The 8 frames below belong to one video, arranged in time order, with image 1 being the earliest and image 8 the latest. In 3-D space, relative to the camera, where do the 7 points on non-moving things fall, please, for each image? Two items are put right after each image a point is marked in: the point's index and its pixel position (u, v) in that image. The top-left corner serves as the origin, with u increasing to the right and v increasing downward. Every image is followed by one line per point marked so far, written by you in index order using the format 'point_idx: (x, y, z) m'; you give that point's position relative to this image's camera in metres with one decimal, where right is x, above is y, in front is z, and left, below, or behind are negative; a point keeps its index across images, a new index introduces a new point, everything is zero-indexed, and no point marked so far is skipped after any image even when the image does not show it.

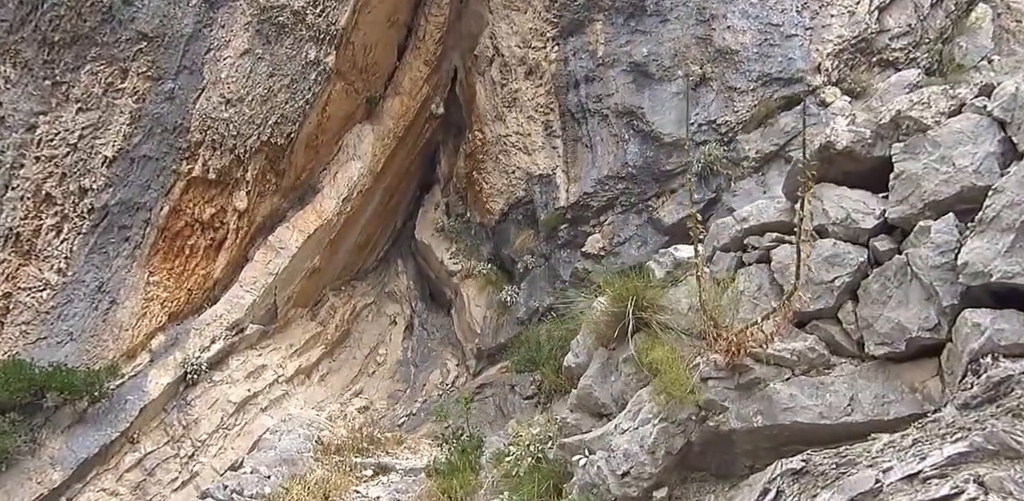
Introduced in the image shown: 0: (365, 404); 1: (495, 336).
0: (-1.3, -1.3, +5.9) m
1: (-0.2, -0.7, +5.9) m
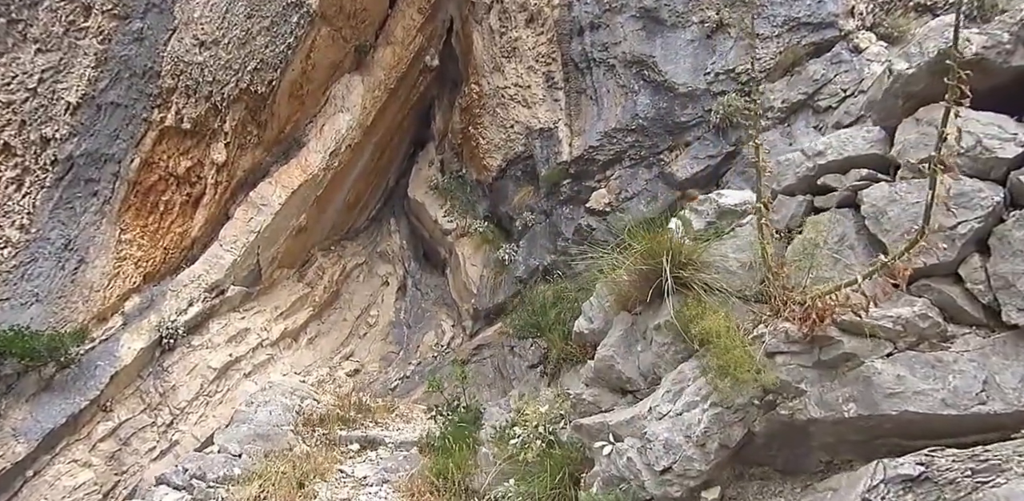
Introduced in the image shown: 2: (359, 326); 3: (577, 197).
0: (-1.3, -1.0, +5.6) m
1: (-0.2, -0.4, +5.5) m
2: (-1.3, -0.7, +6.0) m
3: (+0.5, +0.4, +5.3) m
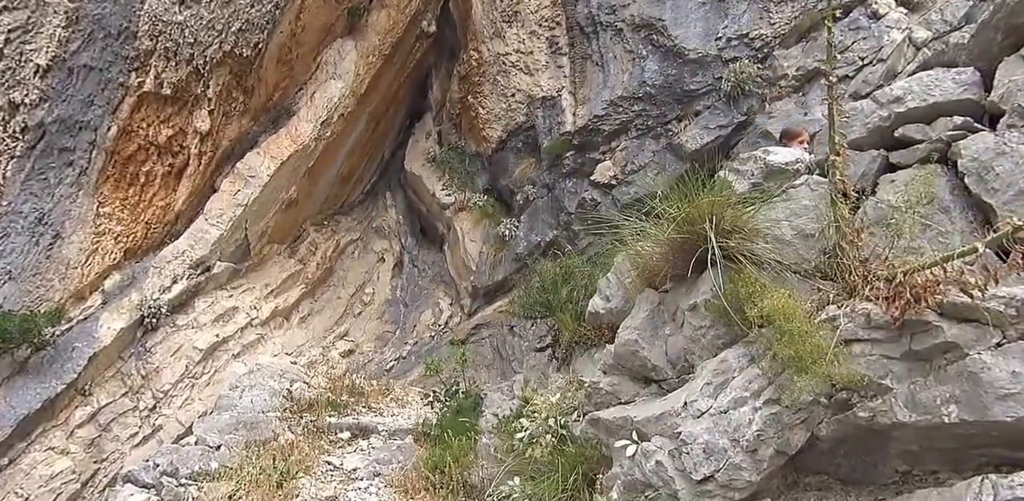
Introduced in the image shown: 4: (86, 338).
0: (-1.3, -0.8, +5.4) m
1: (-0.2, -0.2, +5.3) m
2: (-1.3, -0.4, +5.7) m
3: (+0.5, +0.6, +5.0) m
4: (-2.6, -0.5, +4.2) m
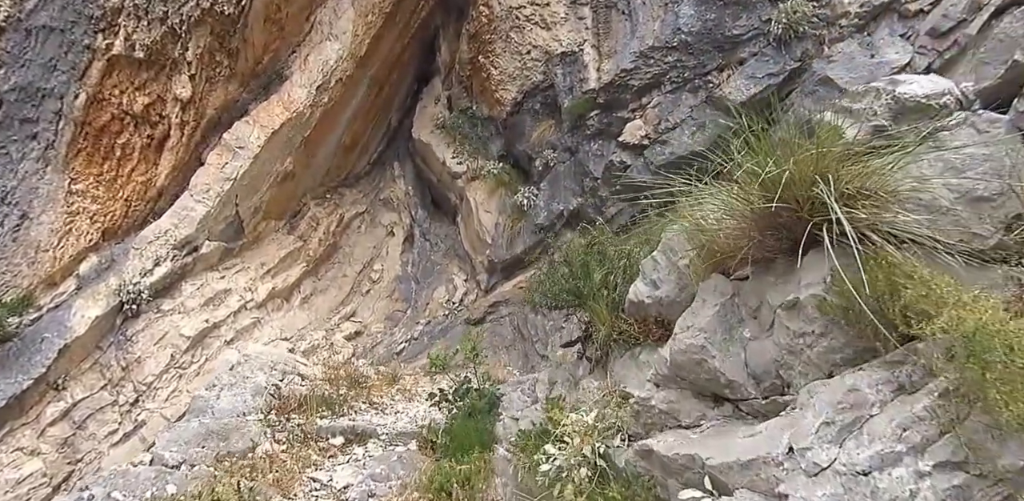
0: (-1.1, -0.6, +4.9) m
1: (0.0, 0.0, +4.8) m
2: (-1.2, -0.2, +5.3) m
3: (+0.6, +0.8, +4.5) m
4: (-2.5, -0.4, +3.8) m
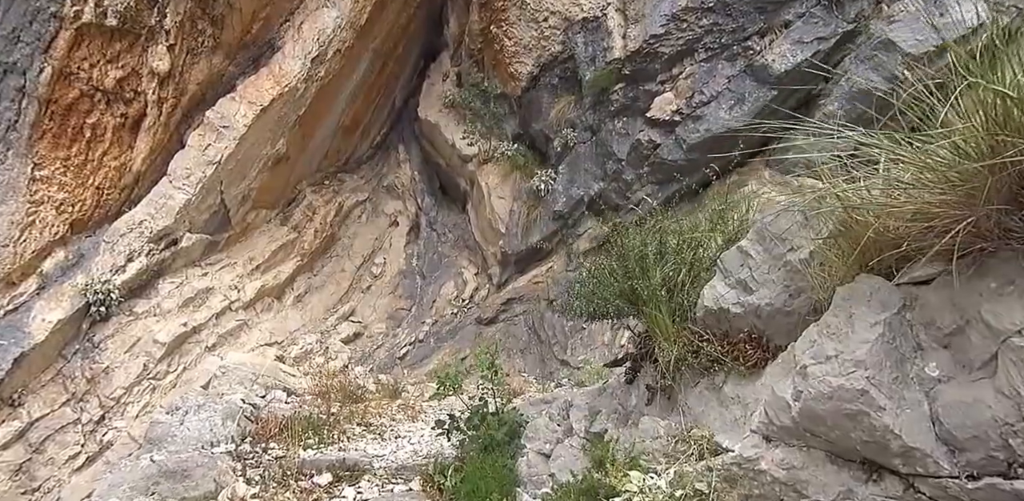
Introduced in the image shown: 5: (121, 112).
0: (-1.0, -0.5, +4.5) m
1: (+0.1, +0.1, +4.3) m
2: (-1.1, -0.2, +4.8) m
3: (+0.7, +0.8, +4.0) m
4: (-2.4, -0.4, +3.4) m
5: (-2.2, +0.8, +3.9) m
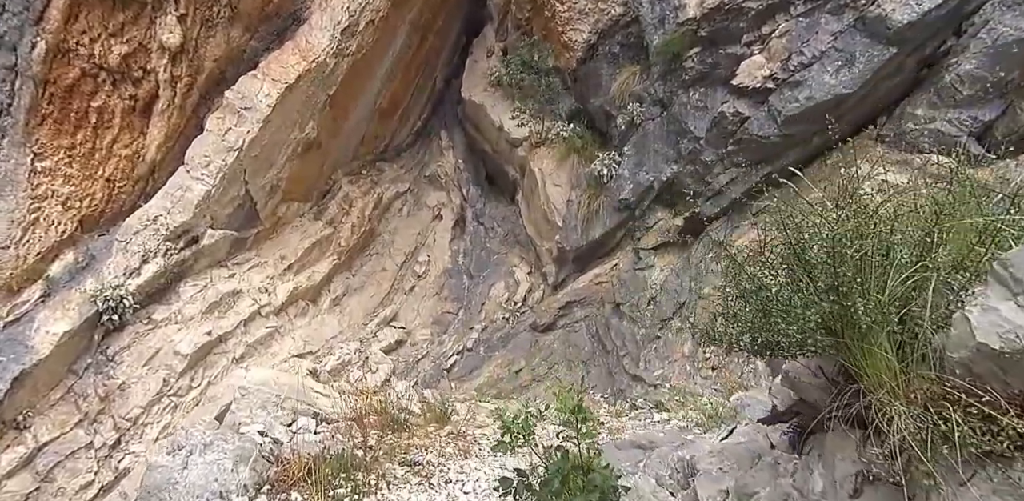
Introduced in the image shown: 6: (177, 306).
0: (-0.7, -0.5, +4.0) m
1: (+0.4, +0.1, +3.8) m
2: (-0.7, -0.2, +4.3) m
3: (+1.0, +0.9, +3.4) m
4: (-2.2, -0.4, +3.0) m
5: (-1.9, +0.8, +3.5) m
6: (-1.7, -0.3, +3.4) m
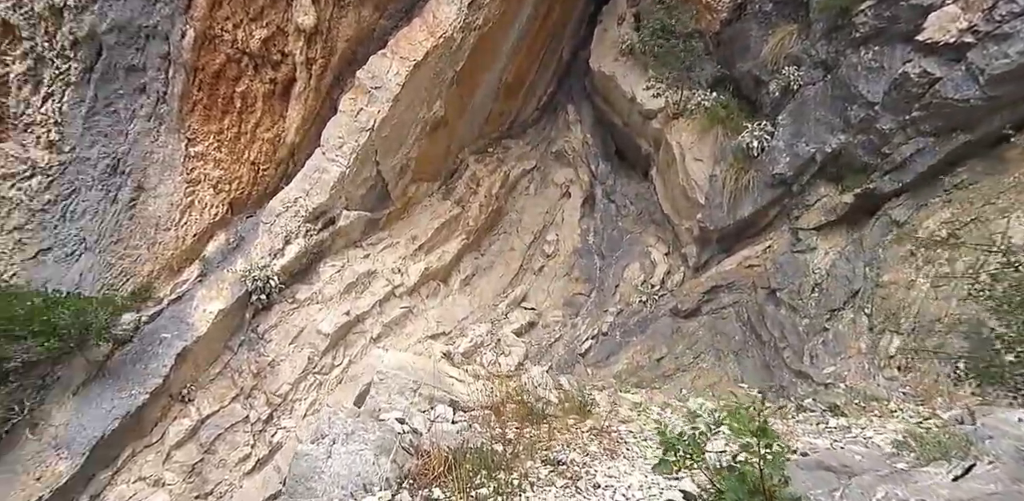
0: (+0.1, -0.4, +3.9) m
1: (+1.1, +0.2, +3.4) m
2: (+0.1, -0.1, +4.2) m
3: (+1.7, +1.0, +3.0) m
4: (-1.5, -0.3, +3.1) m
5: (-1.2, +0.9, +3.5) m
6: (-1.0, -0.2, +3.4) m
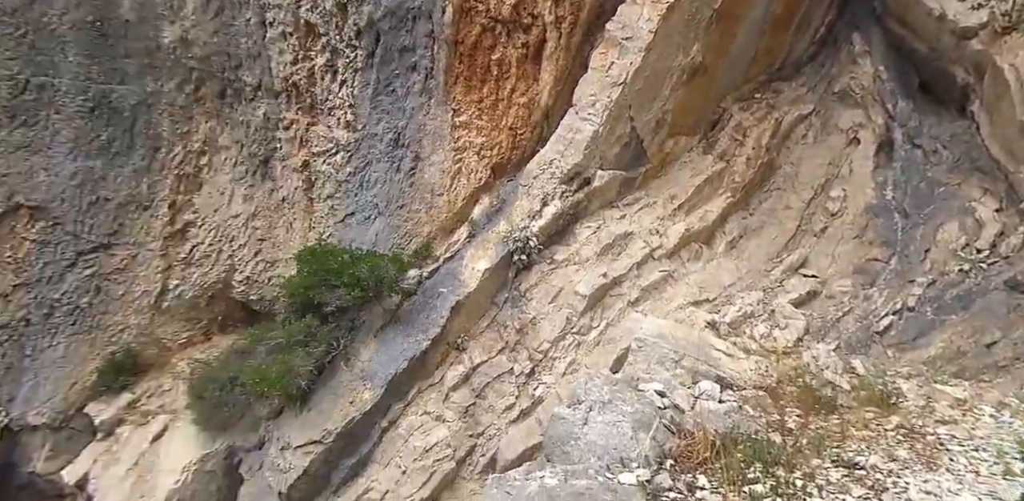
0: (+1.5, -0.2, +3.4) m
1: (+2.2, +0.4, +2.6) m
2: (+1.6, +0.2, +3.7) m
3: (+2.6, +1.1, +1.9) m
4: (-0.4, -0.2, +3.3) m
5: (+0.1, +1.1, +3.5) m
6: (+0.3, 0.0, +3.3) m
